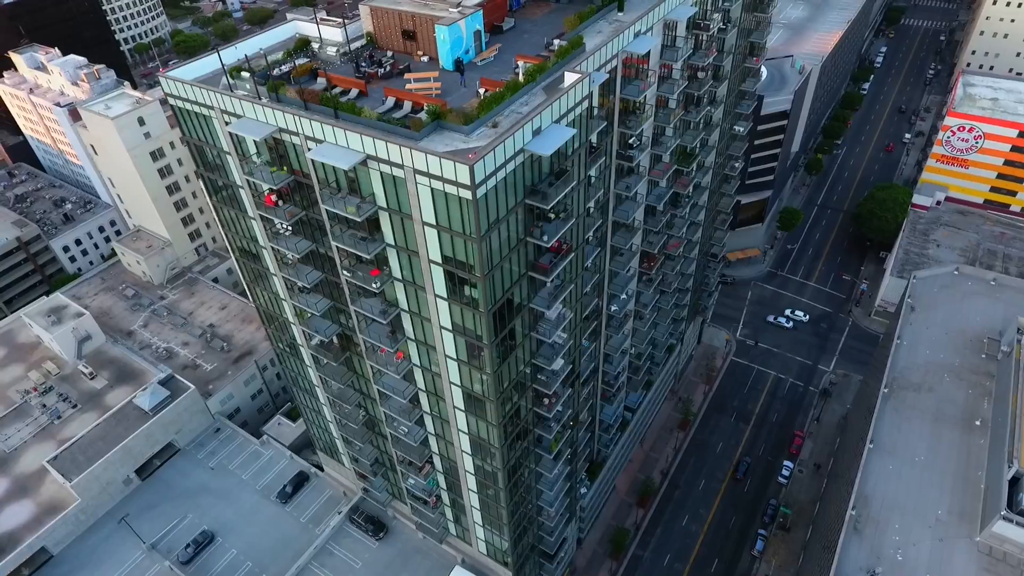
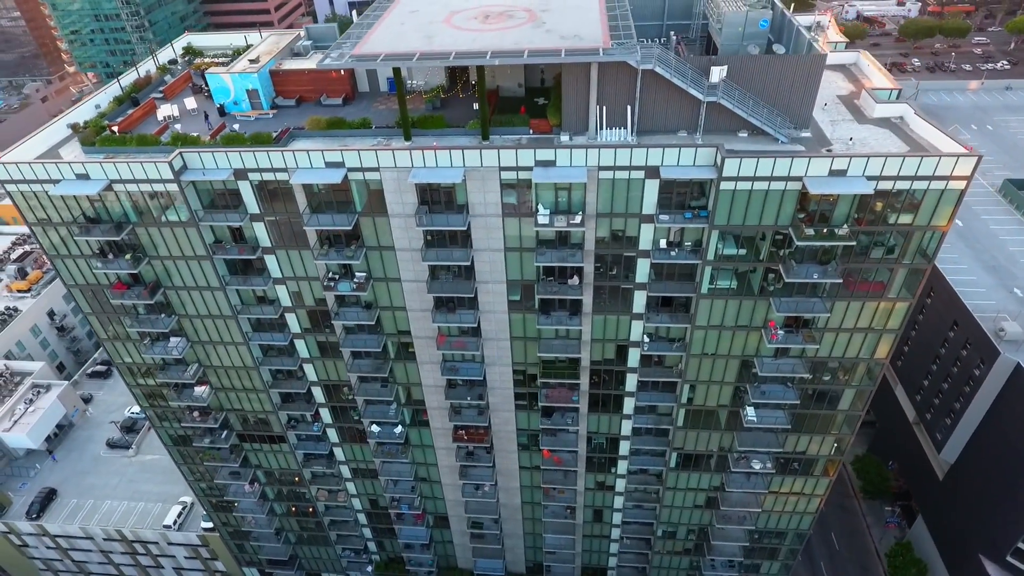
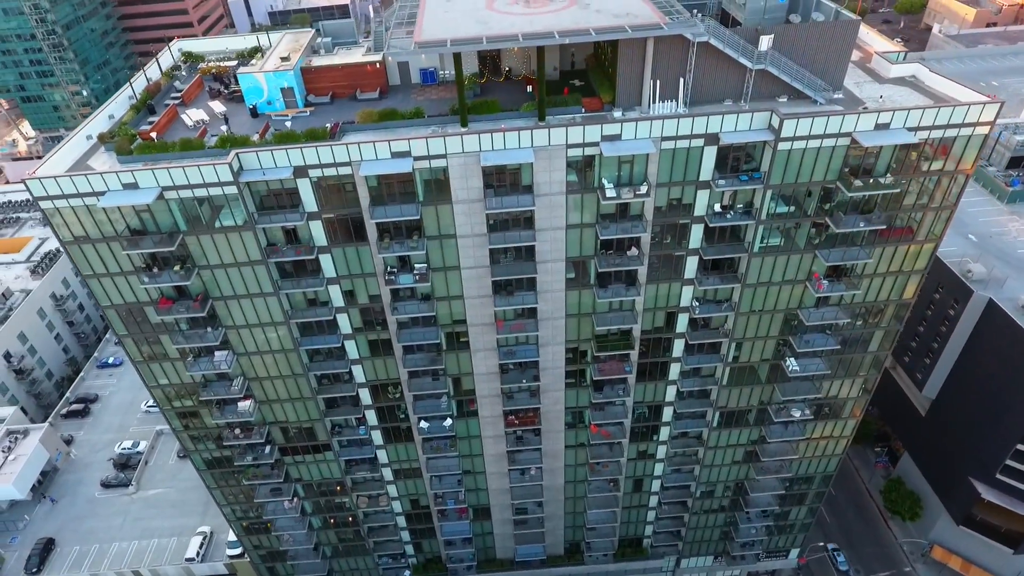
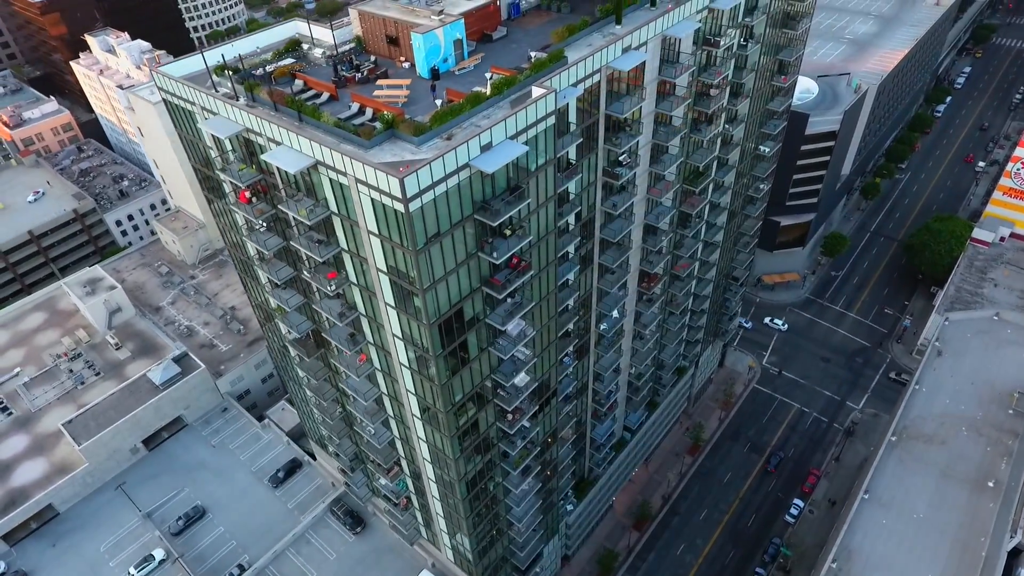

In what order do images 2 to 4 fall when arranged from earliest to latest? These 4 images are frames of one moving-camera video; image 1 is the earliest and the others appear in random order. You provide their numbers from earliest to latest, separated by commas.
4, 3, 2
